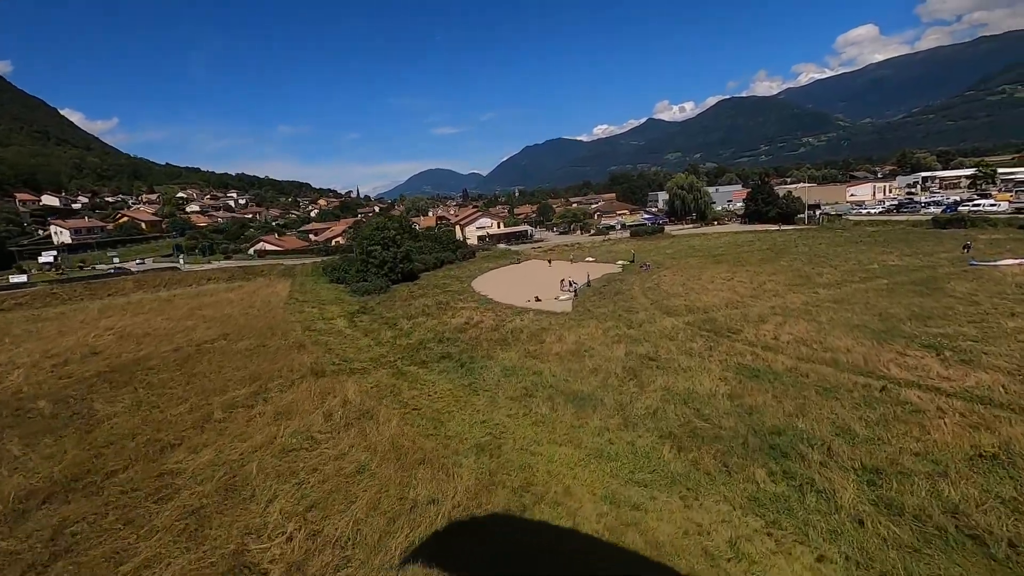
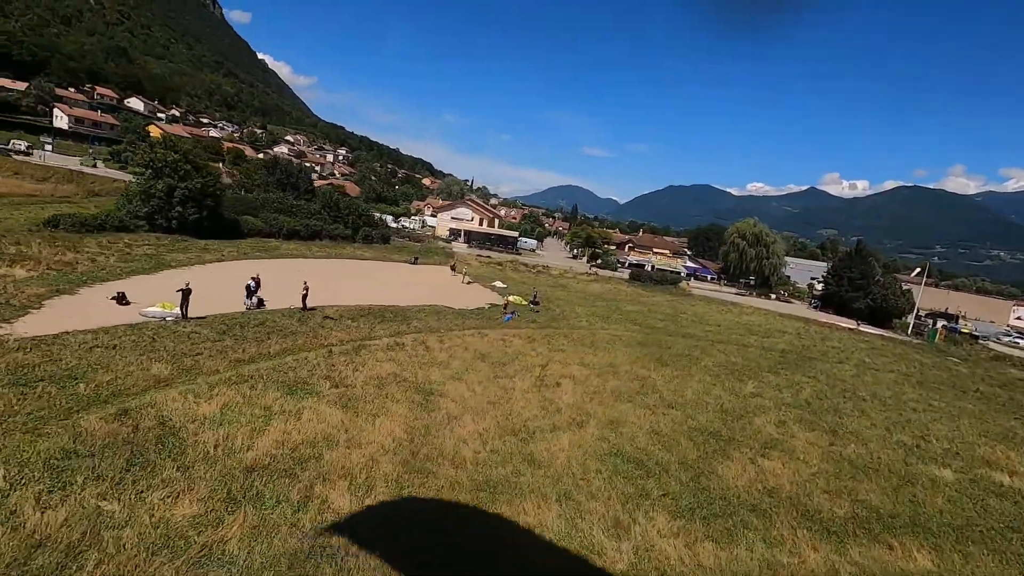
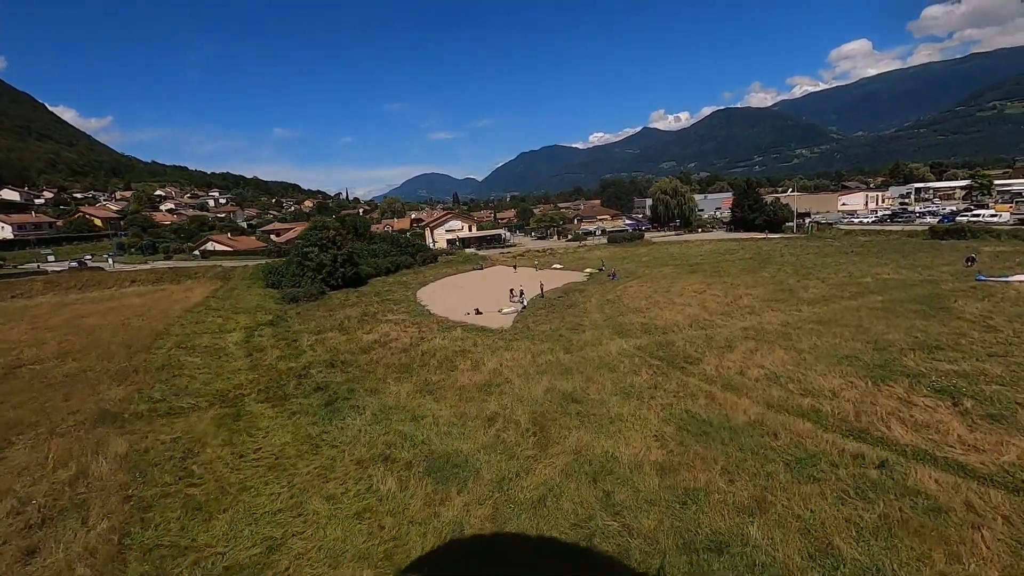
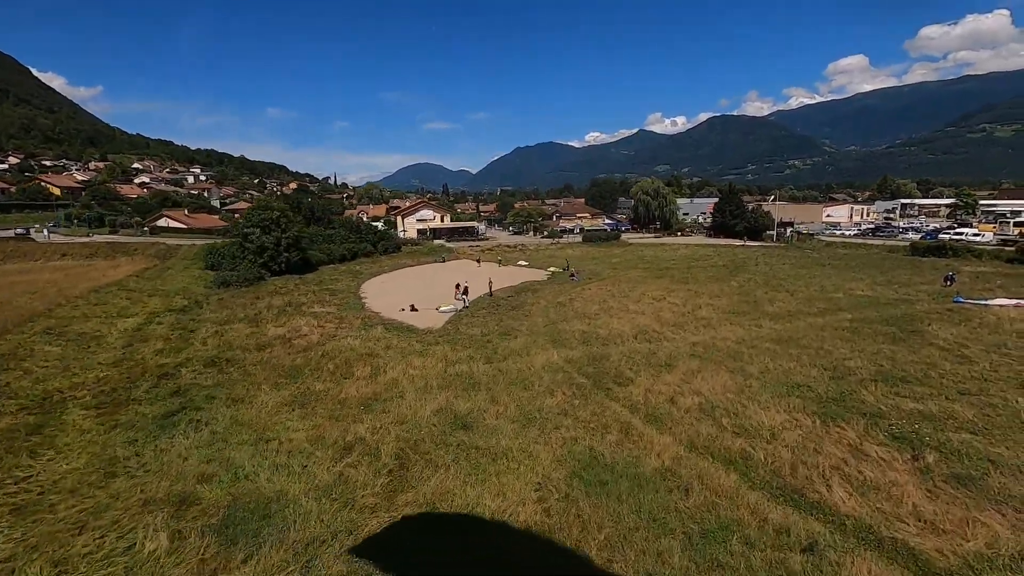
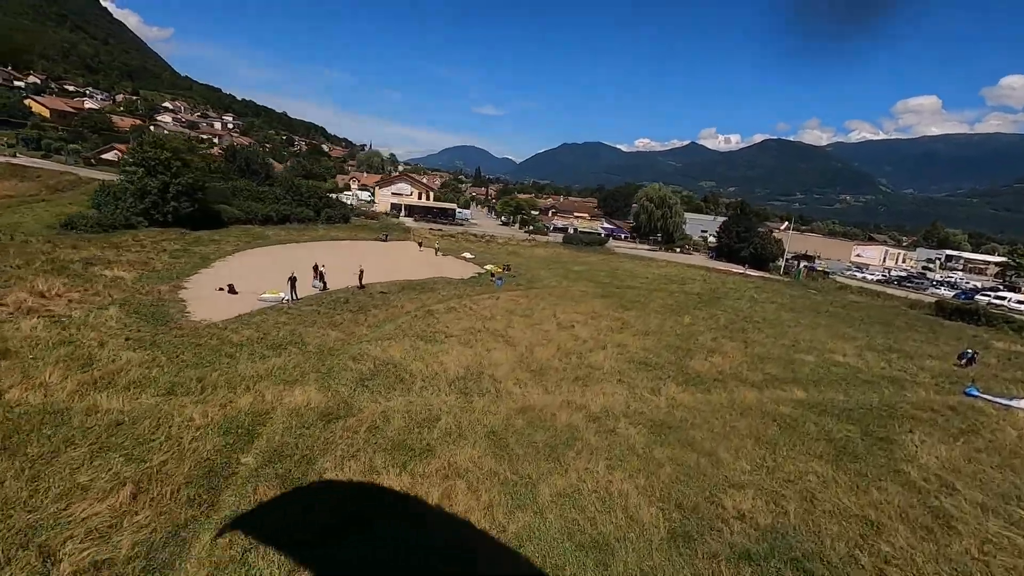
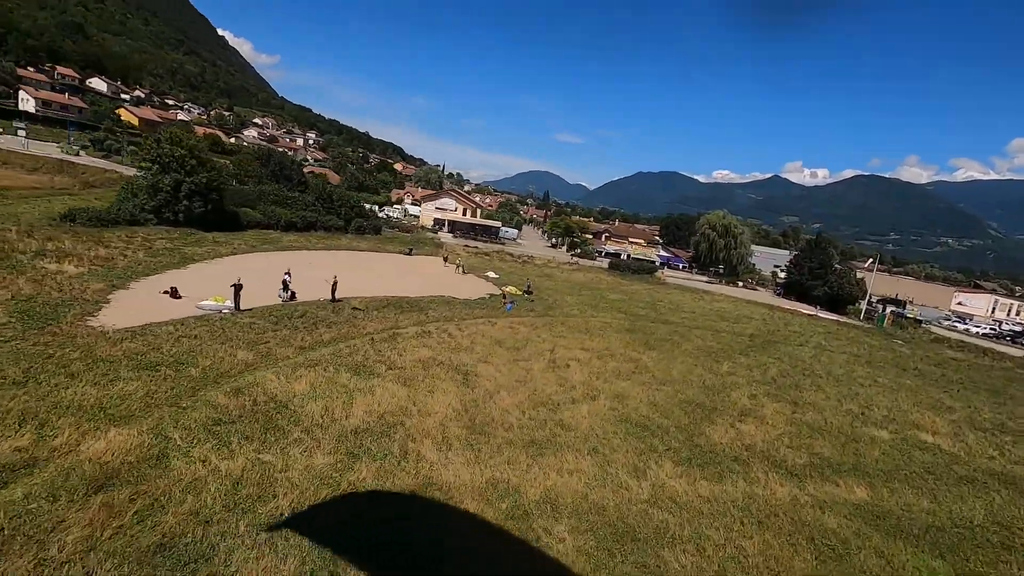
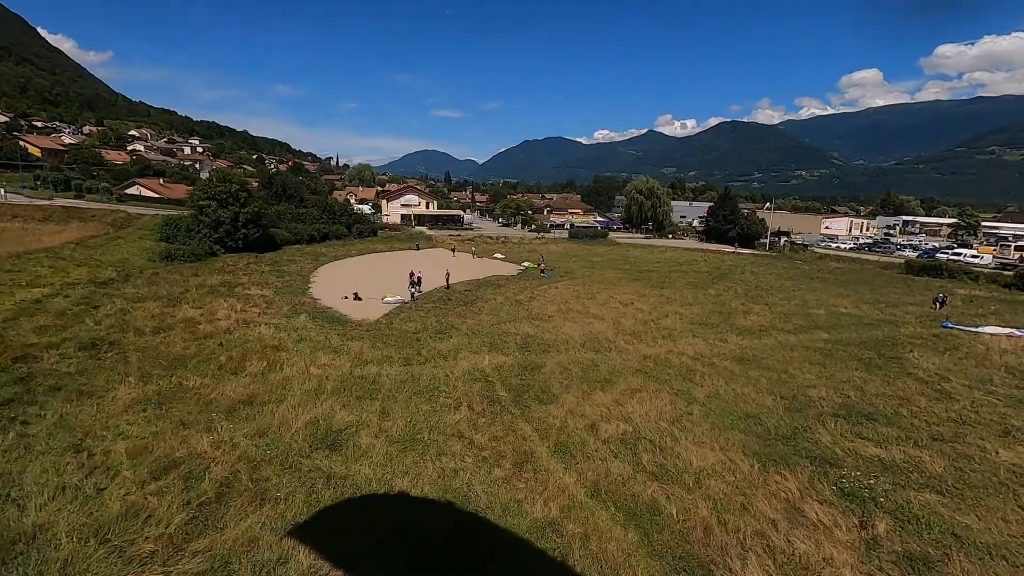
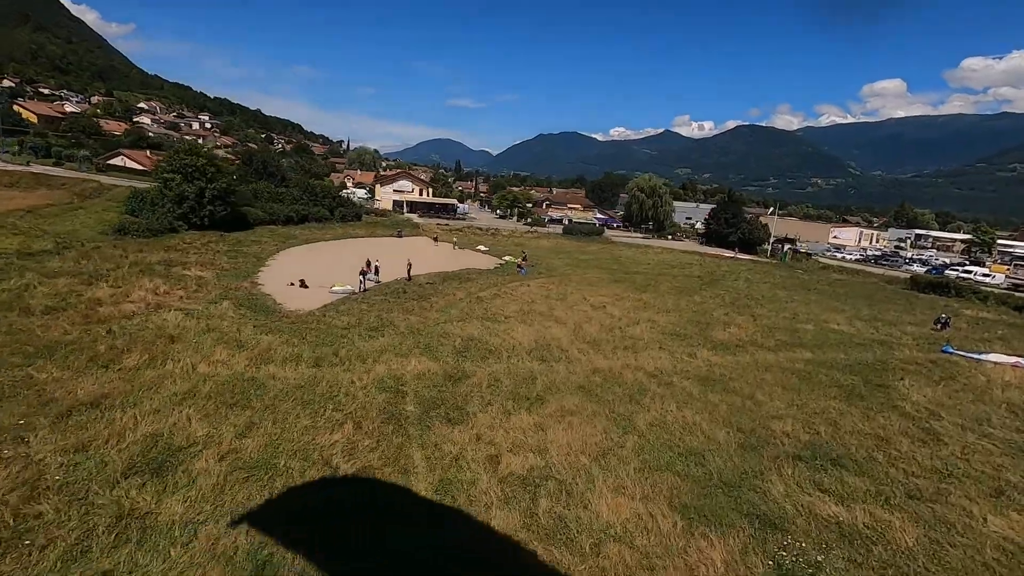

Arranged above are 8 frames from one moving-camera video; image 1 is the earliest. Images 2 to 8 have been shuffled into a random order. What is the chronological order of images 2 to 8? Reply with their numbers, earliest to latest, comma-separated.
3, 4, 7, 8, 5, 6, 2
